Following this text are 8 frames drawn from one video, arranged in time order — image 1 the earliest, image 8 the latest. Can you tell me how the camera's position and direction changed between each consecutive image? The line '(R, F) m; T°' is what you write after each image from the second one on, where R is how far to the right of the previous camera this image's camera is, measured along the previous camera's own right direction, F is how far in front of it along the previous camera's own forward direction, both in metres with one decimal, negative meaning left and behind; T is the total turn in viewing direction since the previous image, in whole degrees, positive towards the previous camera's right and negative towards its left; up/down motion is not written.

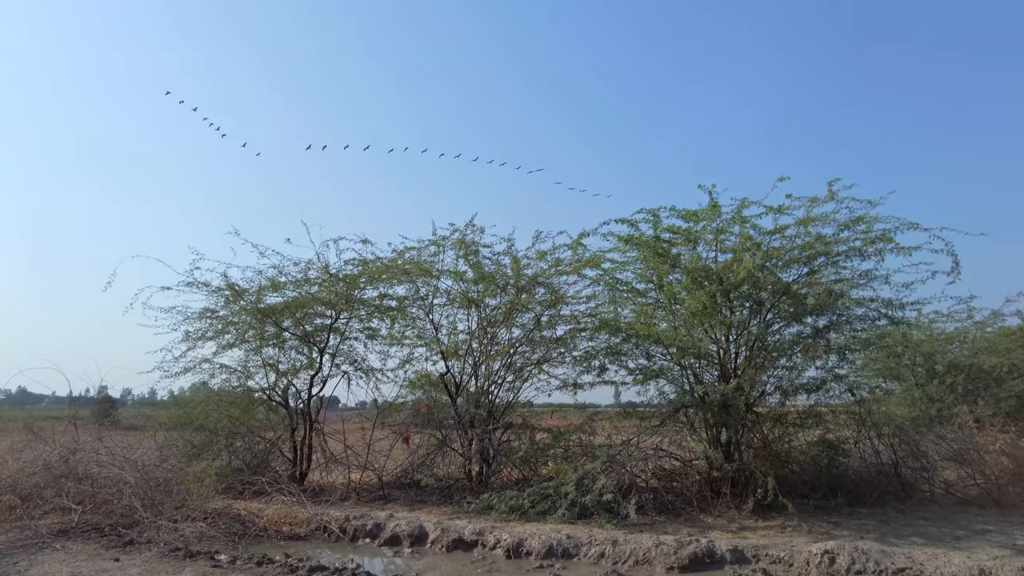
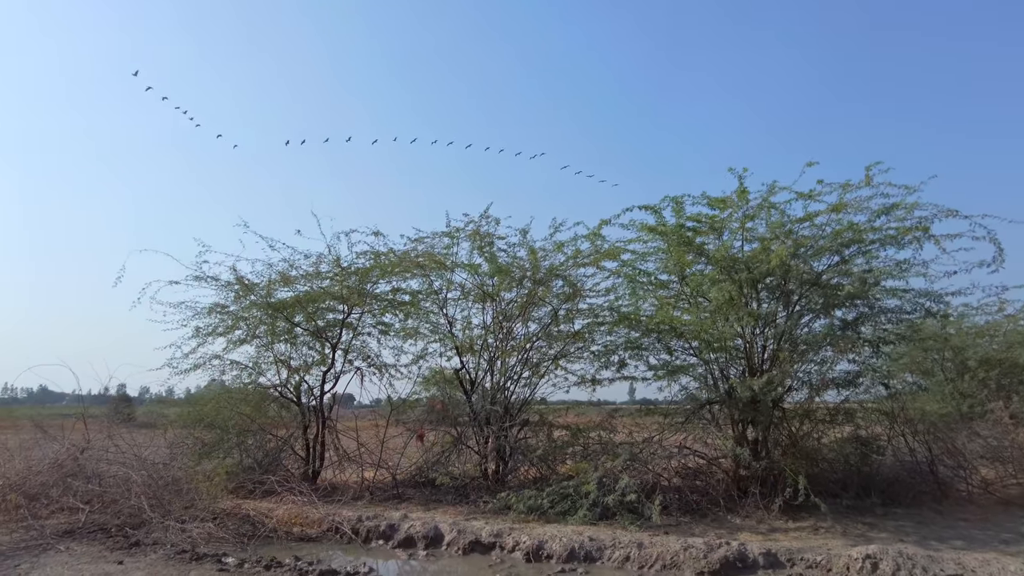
(0.0, +0.3) m; -1°
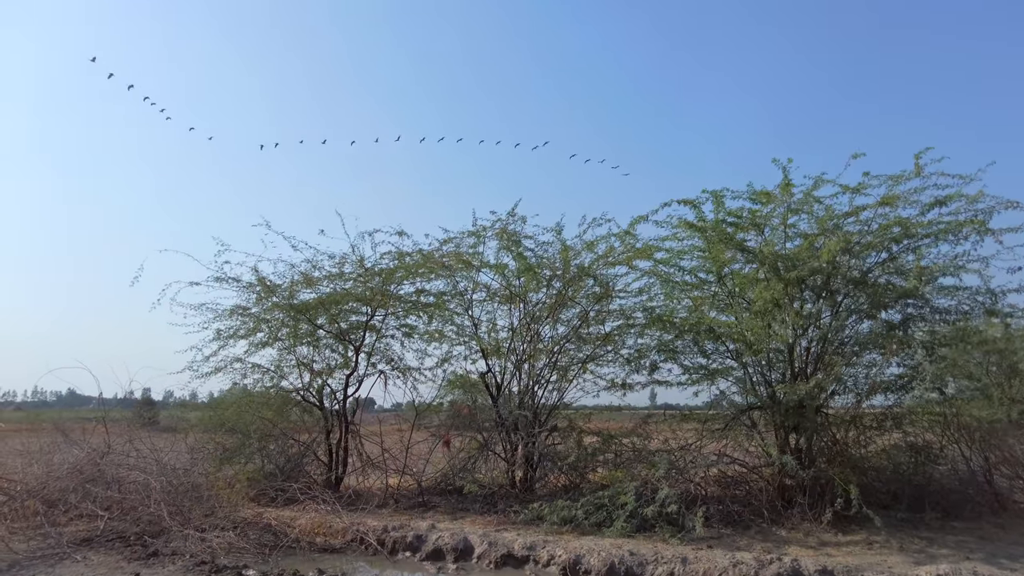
(-0.1, +0.3) m; -2°
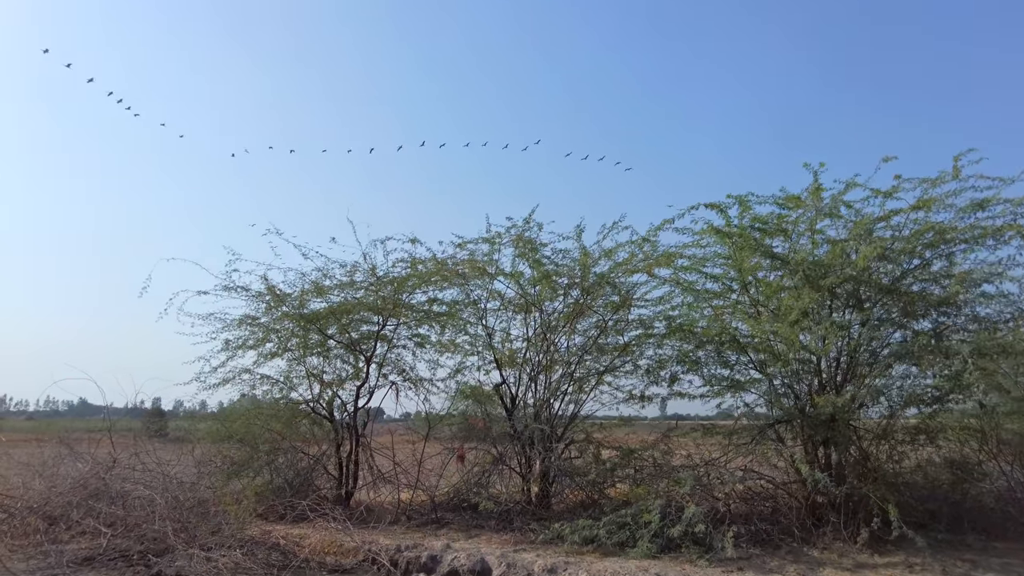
(-0.1, +0.3) m; -1°
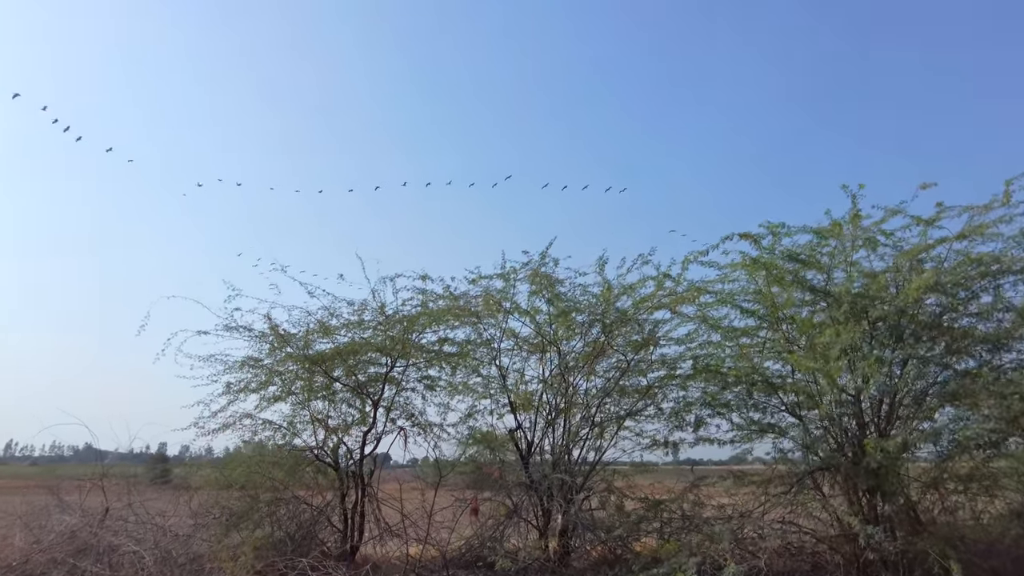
(-0.1, +0.5) m; -1°
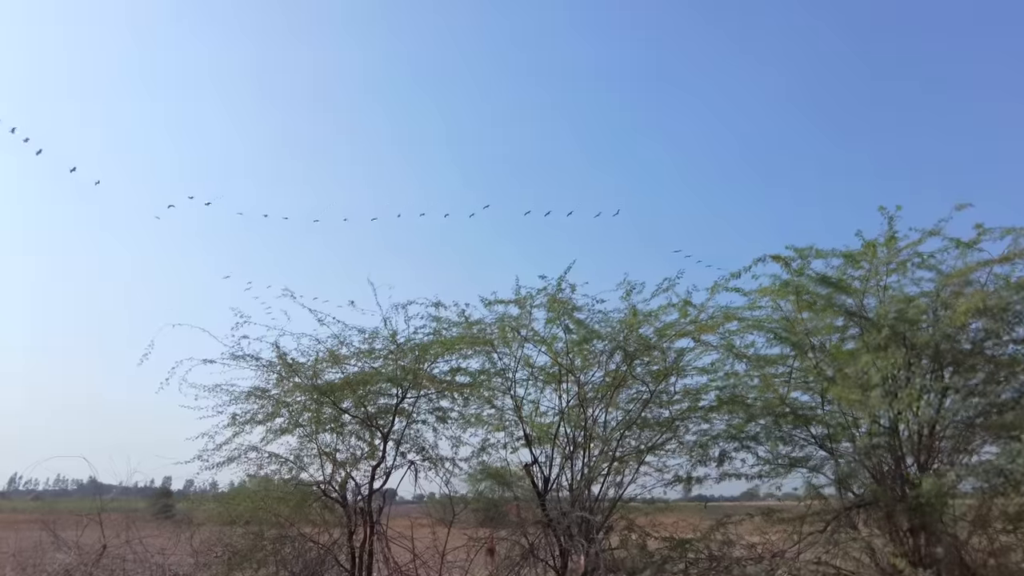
(-0.1, +0.3) m; -1°
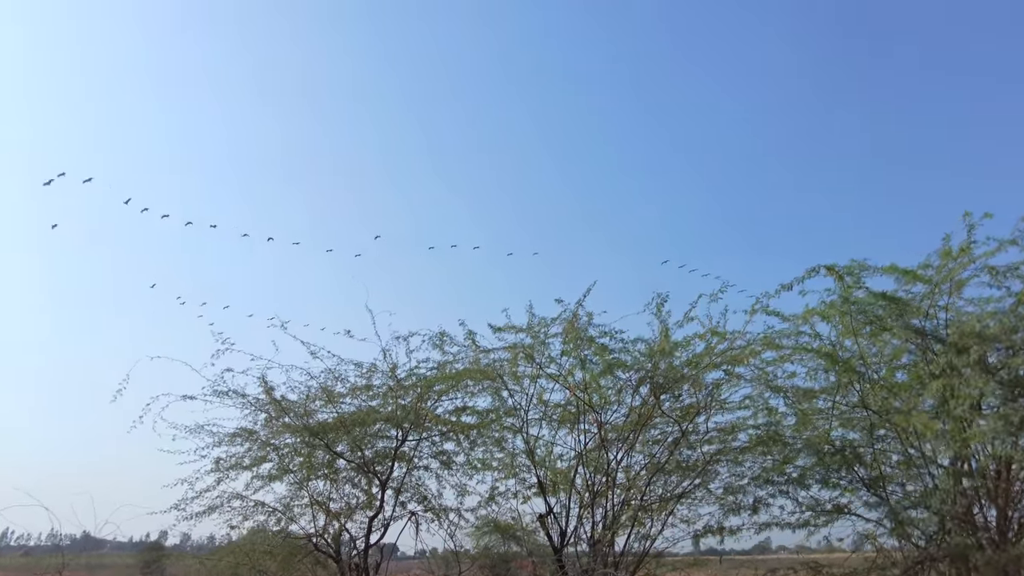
(-0.1, +0.8) m; 0°
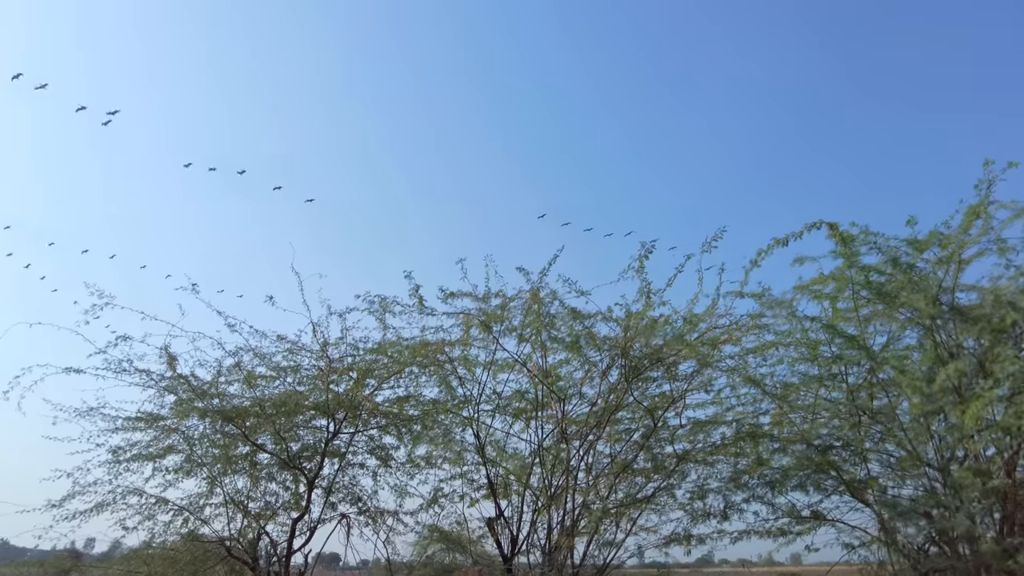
(0.0, +1.0) m; +4°
